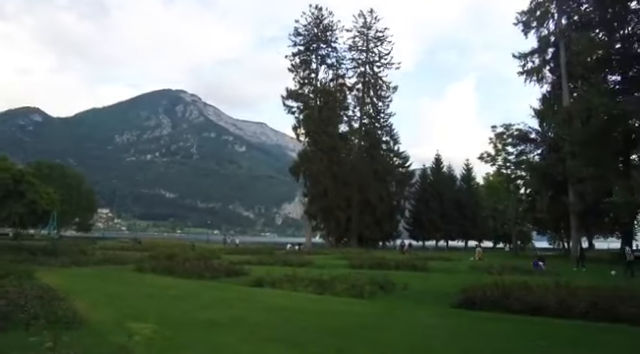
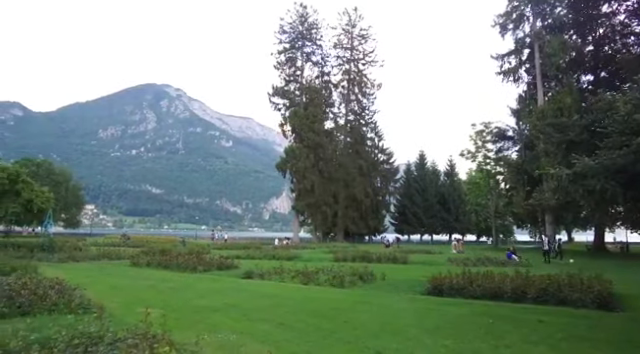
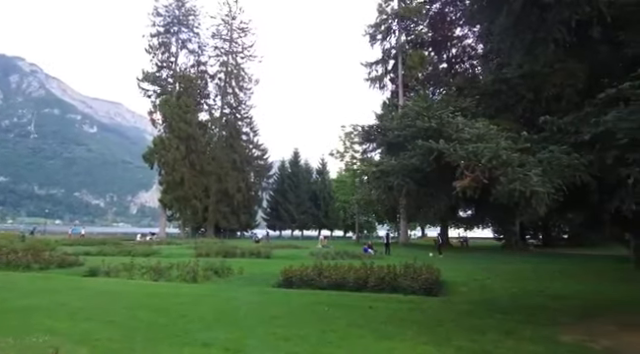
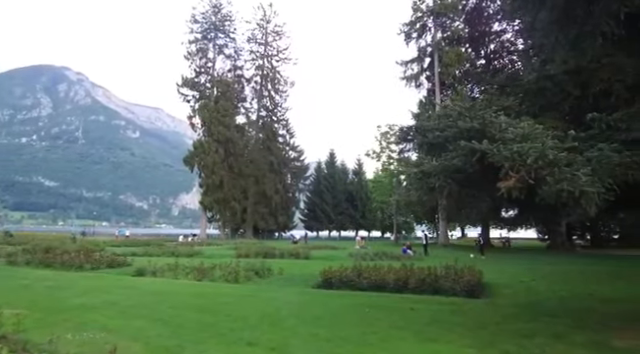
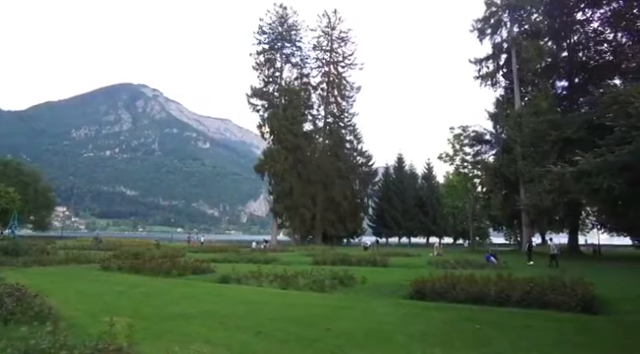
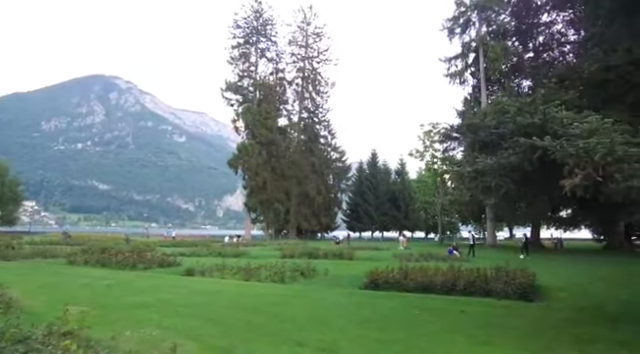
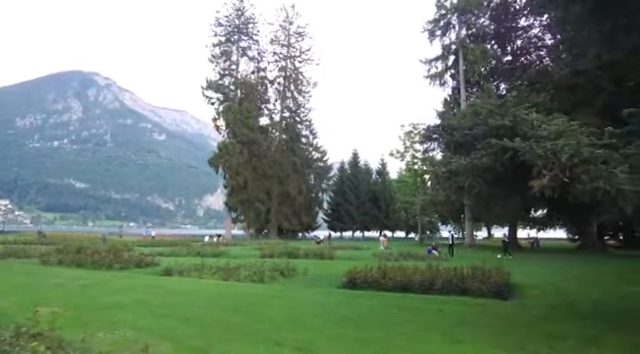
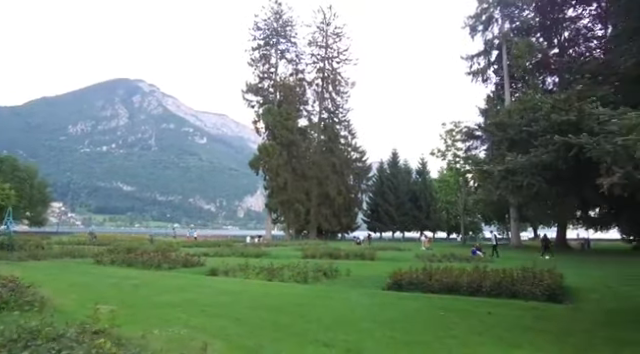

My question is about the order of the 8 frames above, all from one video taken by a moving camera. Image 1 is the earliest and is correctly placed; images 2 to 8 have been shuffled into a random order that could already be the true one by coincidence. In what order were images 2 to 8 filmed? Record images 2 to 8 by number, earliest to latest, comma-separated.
5, 2, 8, 6, 7, 4, 3
